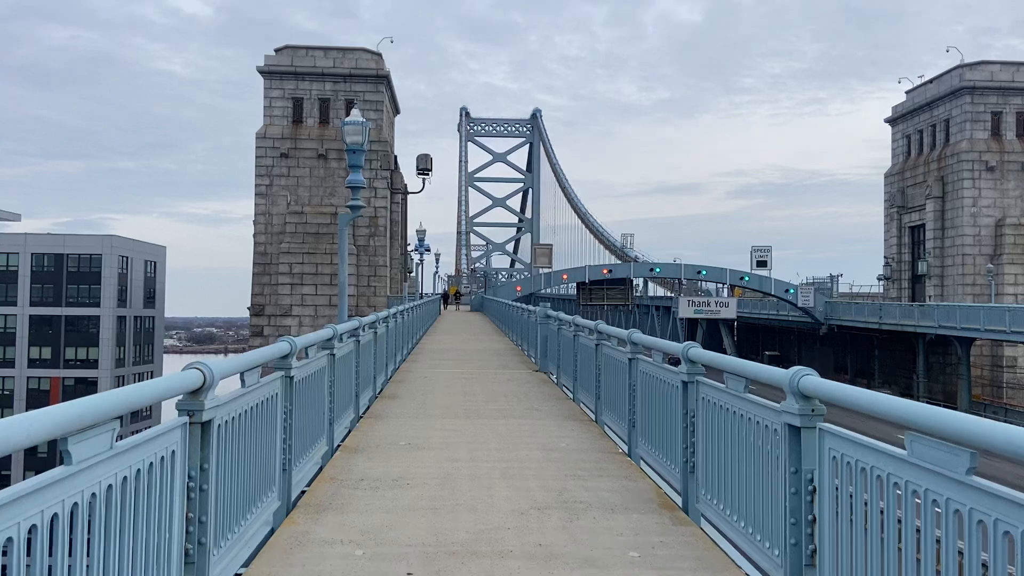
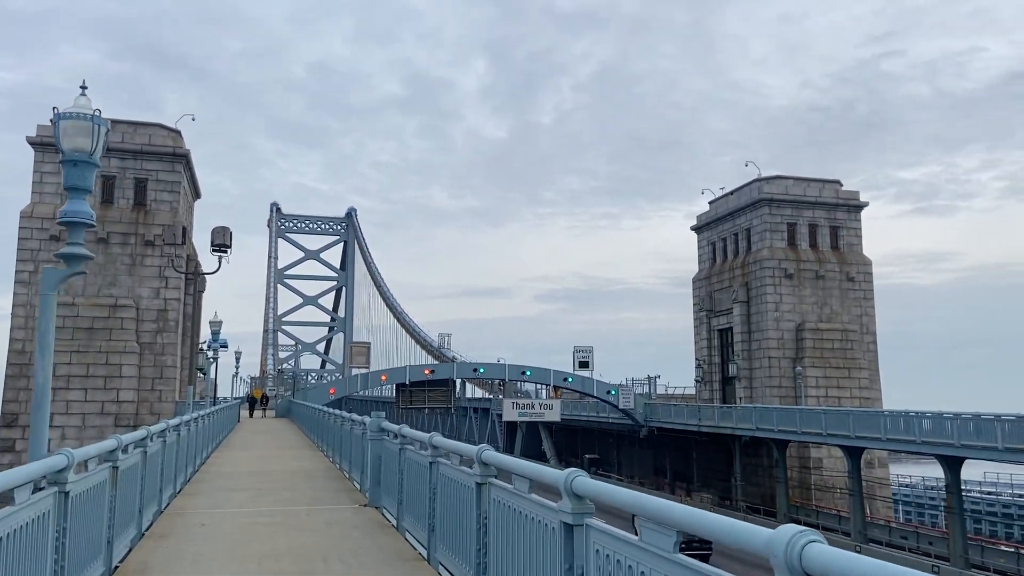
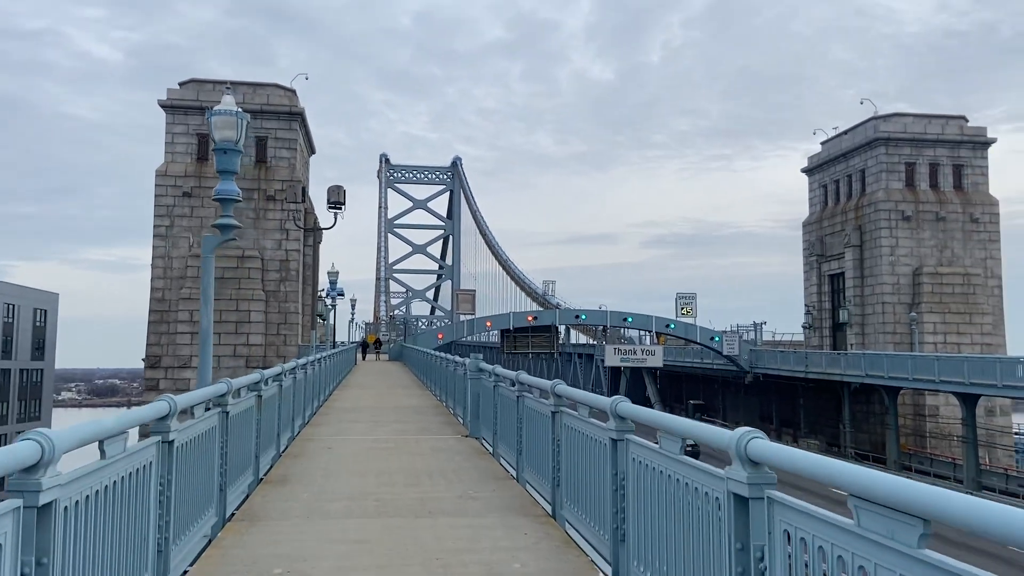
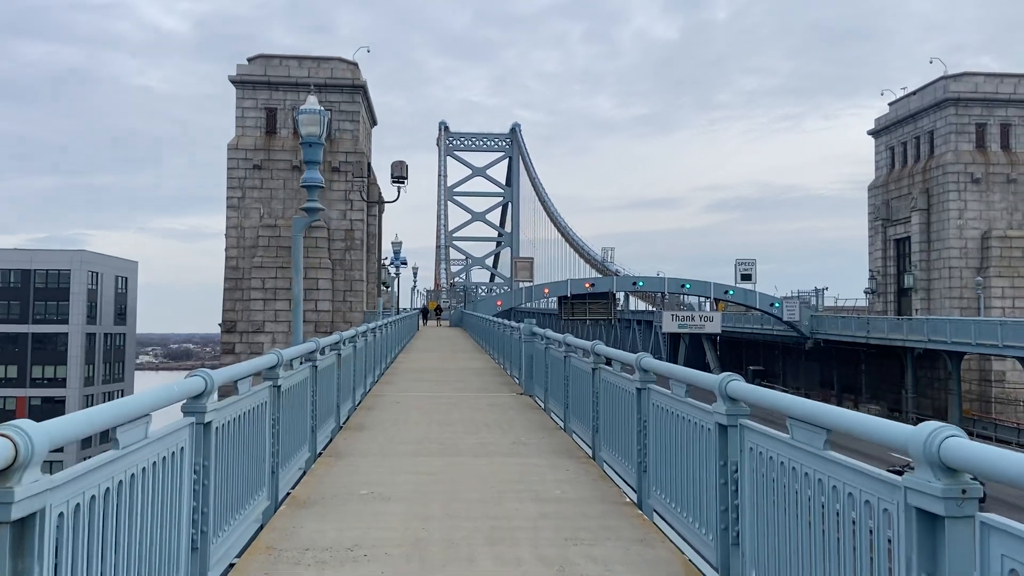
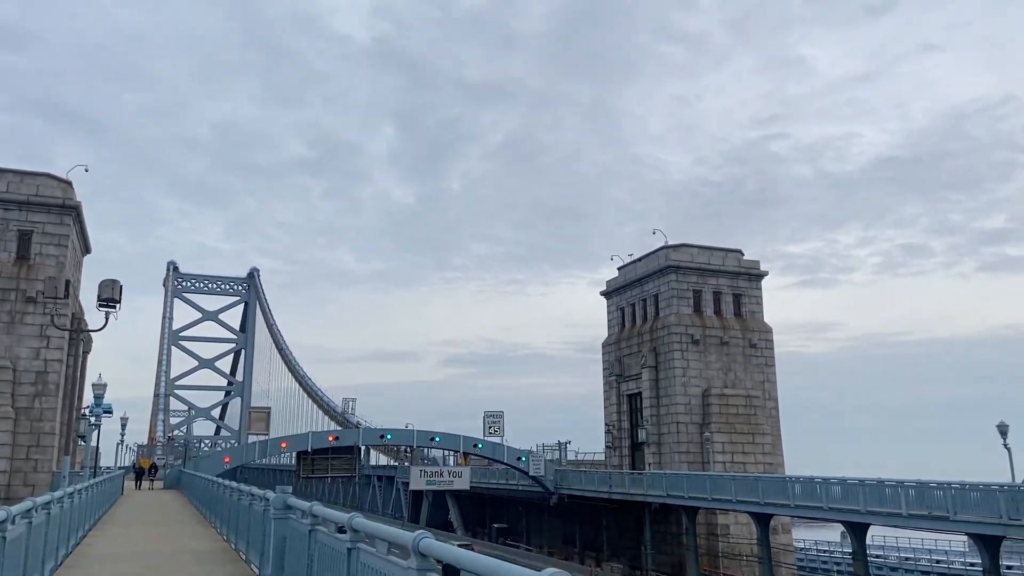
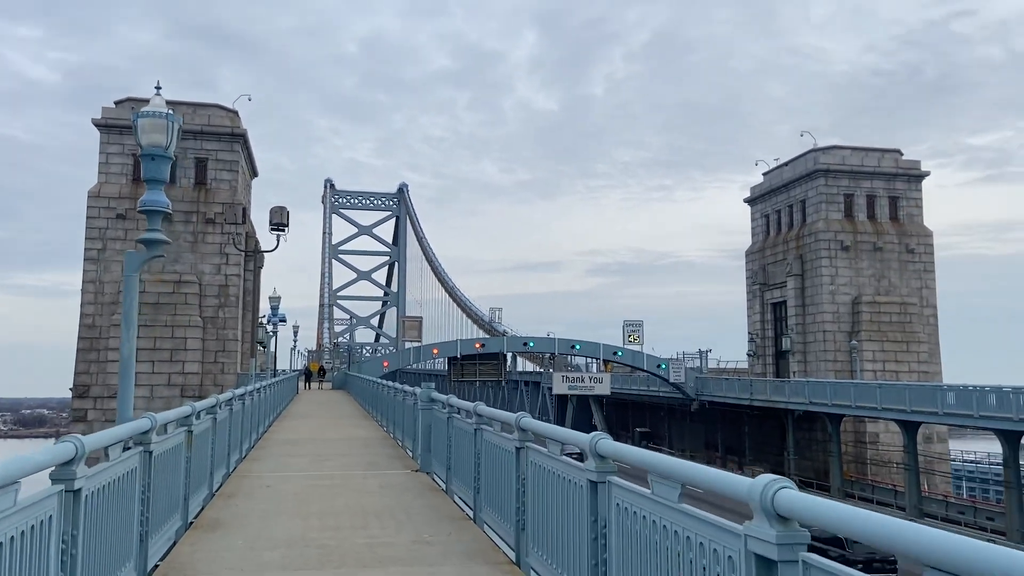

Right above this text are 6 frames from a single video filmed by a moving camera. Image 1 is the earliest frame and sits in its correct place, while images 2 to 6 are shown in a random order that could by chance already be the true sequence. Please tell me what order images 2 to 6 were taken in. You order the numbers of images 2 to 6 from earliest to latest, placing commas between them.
4, 3, 6, 2, 5
